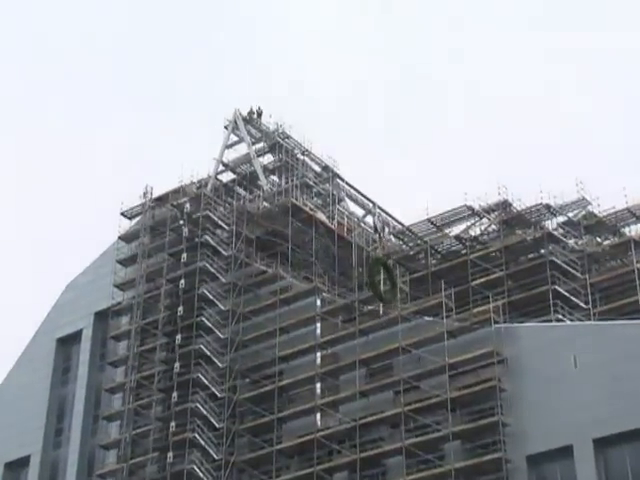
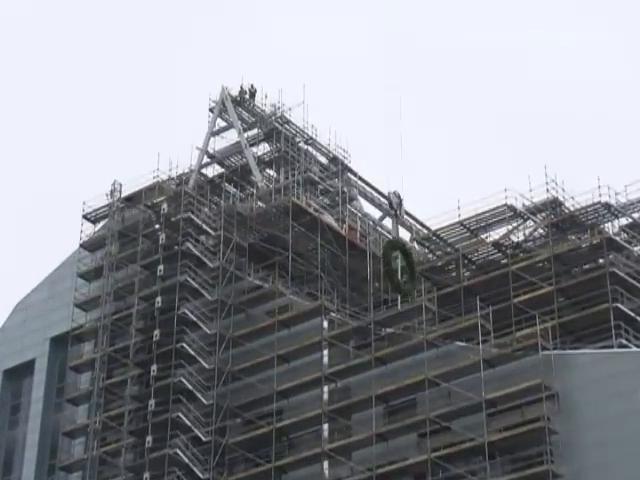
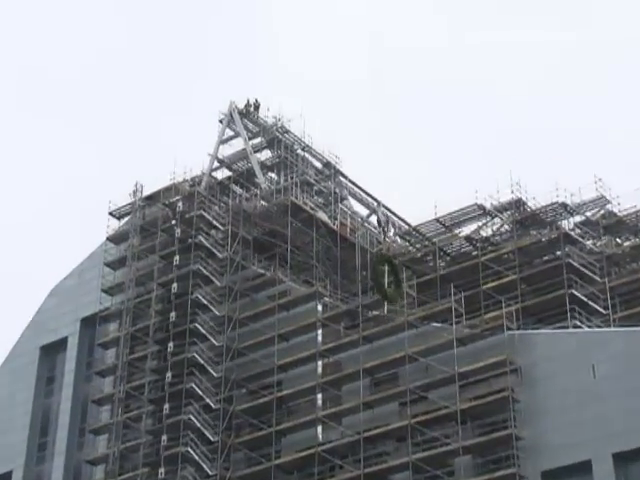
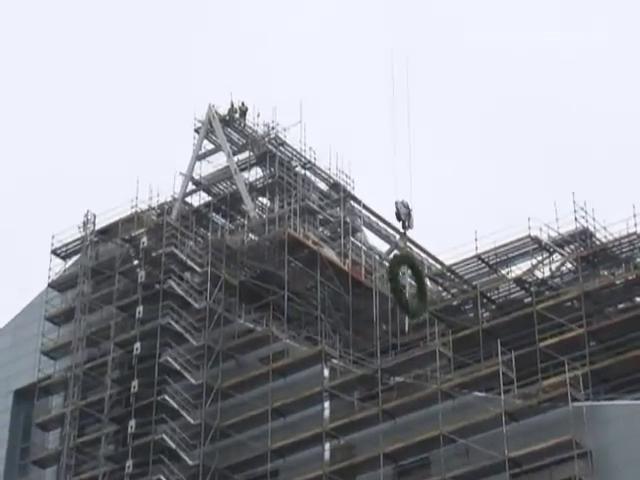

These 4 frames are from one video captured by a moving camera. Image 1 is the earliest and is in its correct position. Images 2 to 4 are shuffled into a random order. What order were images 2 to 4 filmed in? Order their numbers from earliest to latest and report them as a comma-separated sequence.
3, 2, 4
